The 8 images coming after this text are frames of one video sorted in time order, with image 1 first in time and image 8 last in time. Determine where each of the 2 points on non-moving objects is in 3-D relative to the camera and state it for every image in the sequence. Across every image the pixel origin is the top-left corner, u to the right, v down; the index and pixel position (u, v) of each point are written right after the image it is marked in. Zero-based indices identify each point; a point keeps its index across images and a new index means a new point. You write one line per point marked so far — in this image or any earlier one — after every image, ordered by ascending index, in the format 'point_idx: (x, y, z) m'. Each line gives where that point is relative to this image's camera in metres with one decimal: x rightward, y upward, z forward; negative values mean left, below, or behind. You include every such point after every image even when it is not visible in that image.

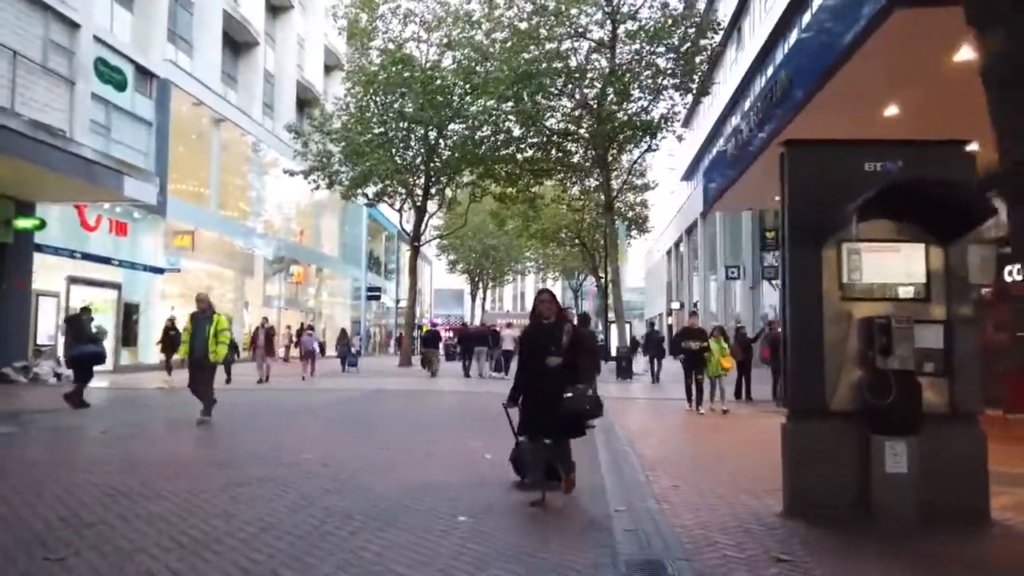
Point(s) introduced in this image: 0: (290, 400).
0: (-5.6, -2.9, +18.1) m
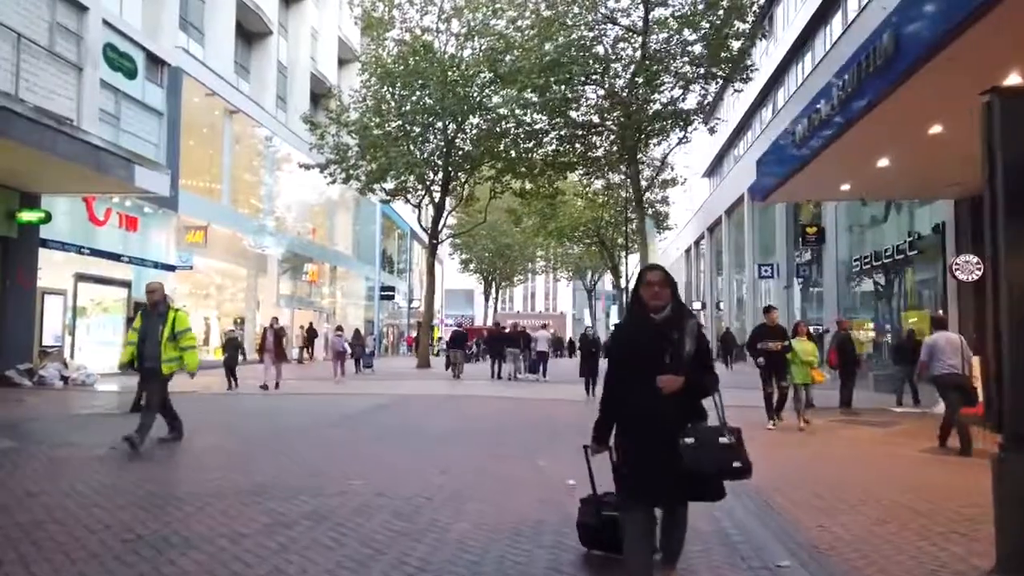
0: (-4.7, -2.8, +16.8) m
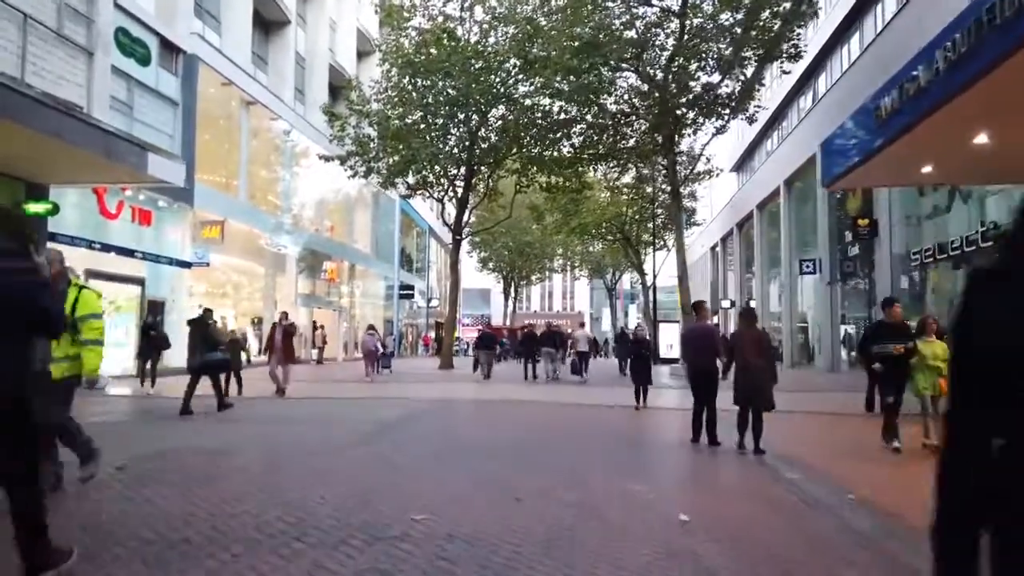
0: (-3.7, -2.7, +15.4) m
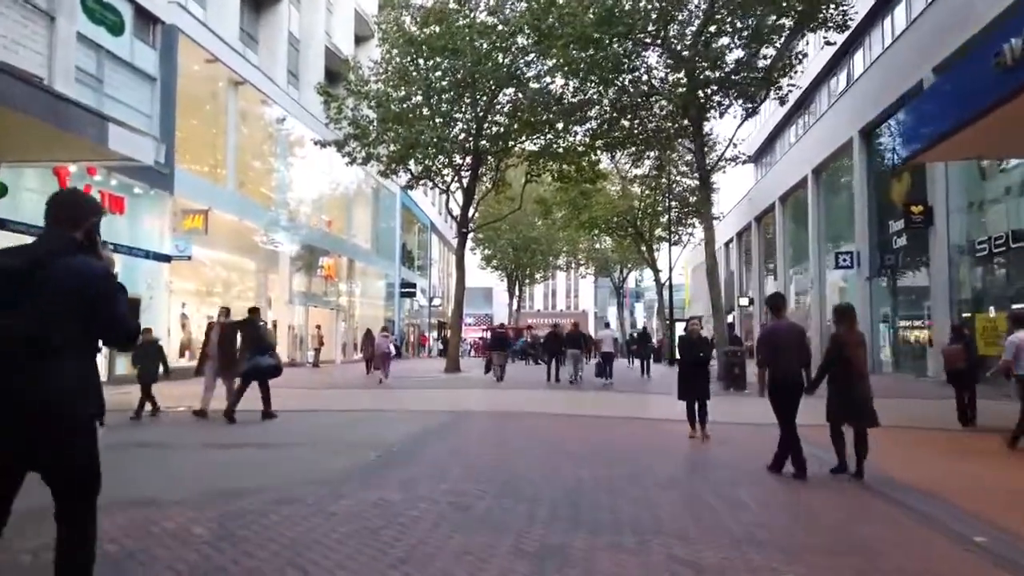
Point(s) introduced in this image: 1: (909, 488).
0: (-3.2, -2.6, +13.0) m
1: (+5.0, -2.5, +9.1) m
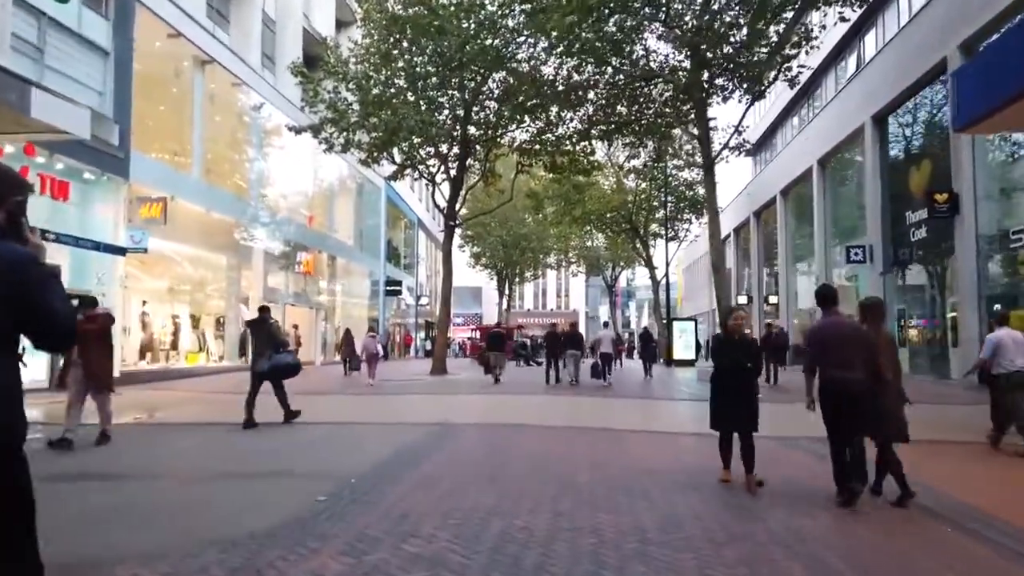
0: (-3.3, -2.4, +11.0) m
1: (+5.0, -2.4, +7.2) m
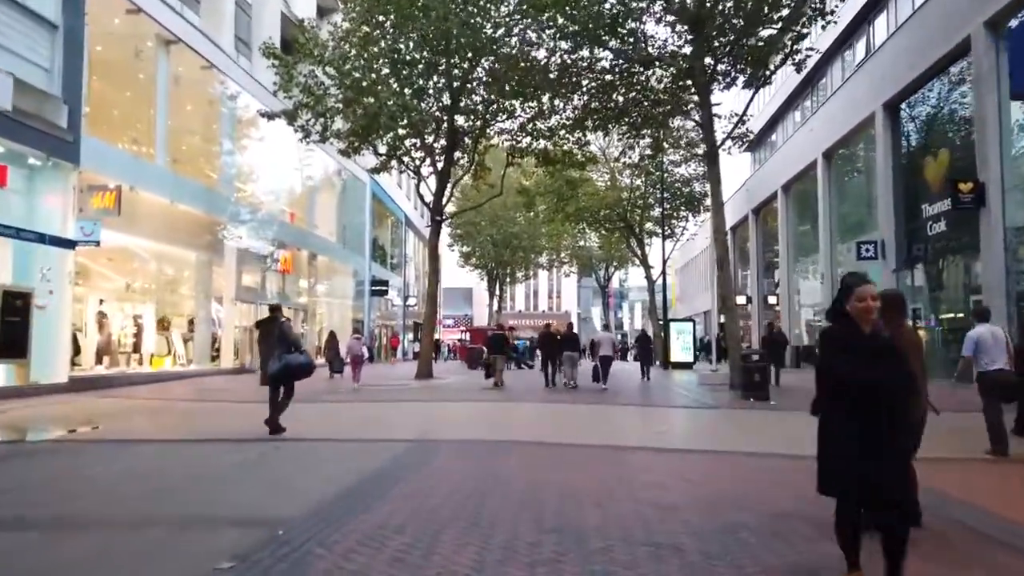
0: (-3.5, -2.3, +9.3) m
1: (+4.8, -2.3, +5.6) m
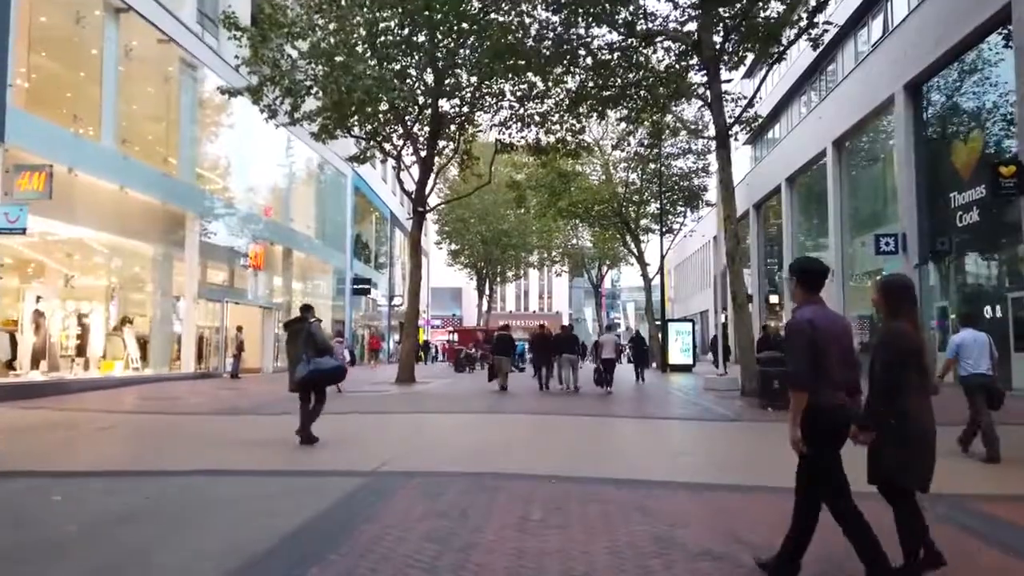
0: (-3.7, -2.2, +7.0) m
1: (+4.7, -2.1, +3.5) m
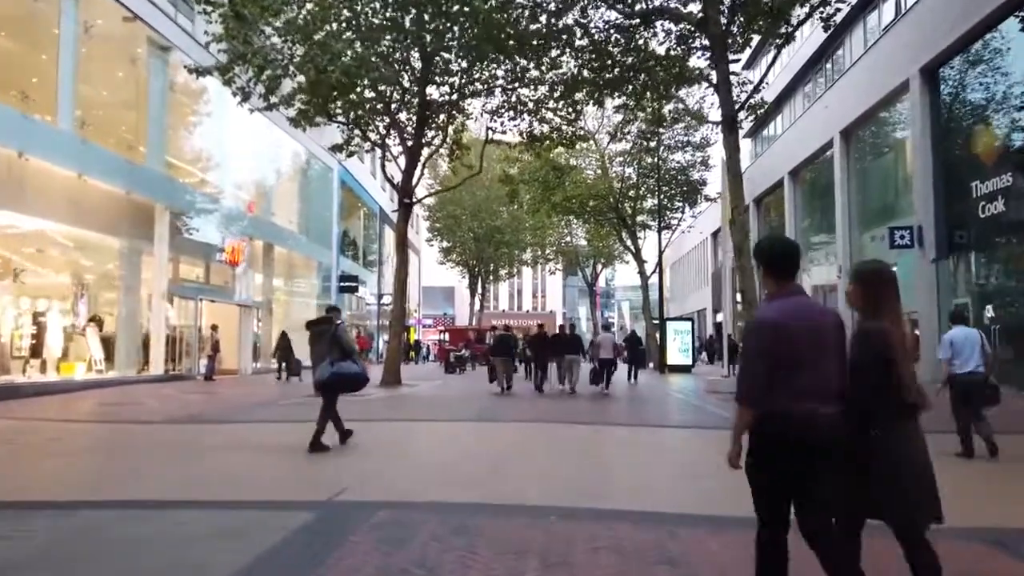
0: (-3.8, -2.1, +5.6) m
1: (+4.7, -2.0, +2.0) m
